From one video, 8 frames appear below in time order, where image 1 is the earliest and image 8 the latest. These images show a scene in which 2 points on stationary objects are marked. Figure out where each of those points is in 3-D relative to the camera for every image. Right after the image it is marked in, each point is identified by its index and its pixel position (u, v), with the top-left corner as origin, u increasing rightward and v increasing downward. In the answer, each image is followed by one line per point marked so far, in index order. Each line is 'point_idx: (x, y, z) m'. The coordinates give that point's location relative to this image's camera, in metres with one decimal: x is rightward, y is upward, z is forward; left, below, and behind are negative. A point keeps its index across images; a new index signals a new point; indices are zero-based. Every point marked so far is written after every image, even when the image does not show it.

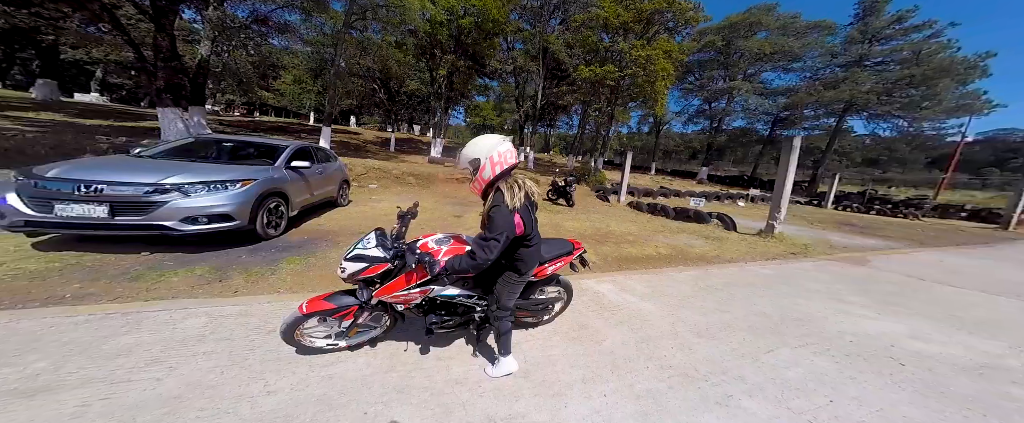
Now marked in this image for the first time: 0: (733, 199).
0: (+10.1, +0.7, +13.9) m
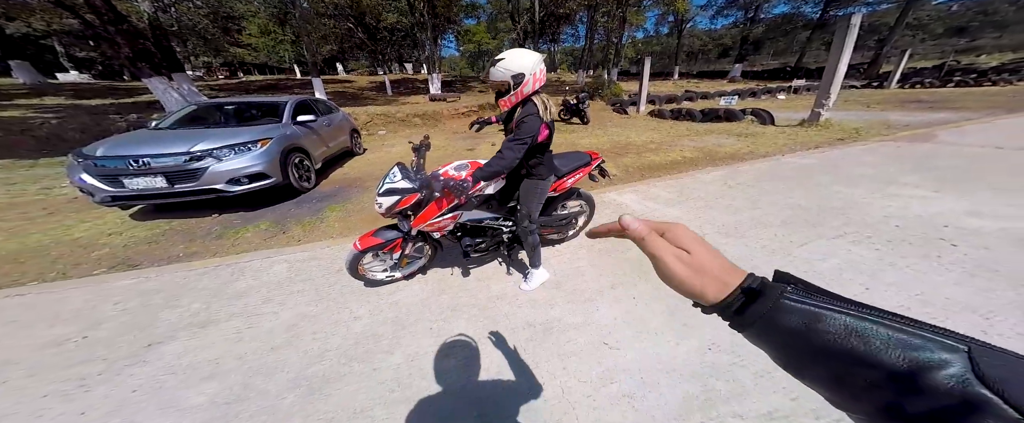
0: (+10.7, +5.0, +12.6) m
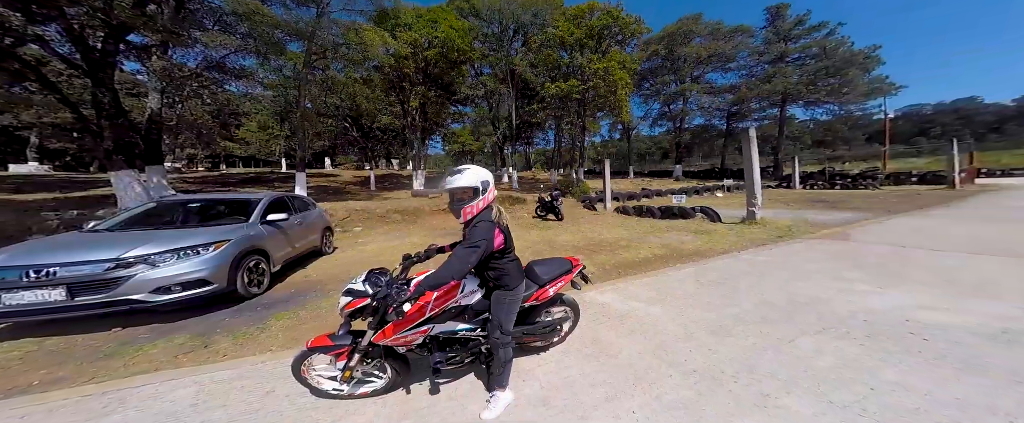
0: (+9.3, +0.8, +14.5) m
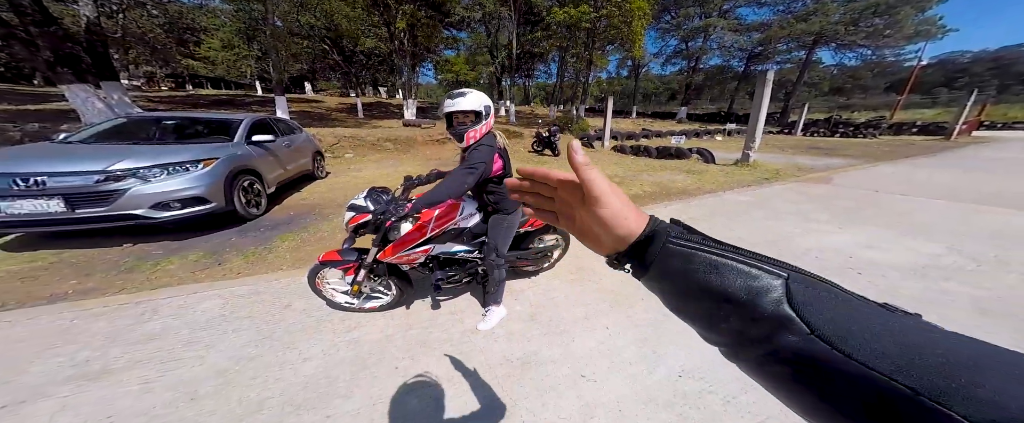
0: (+9.0, +3.6, +14.3) m
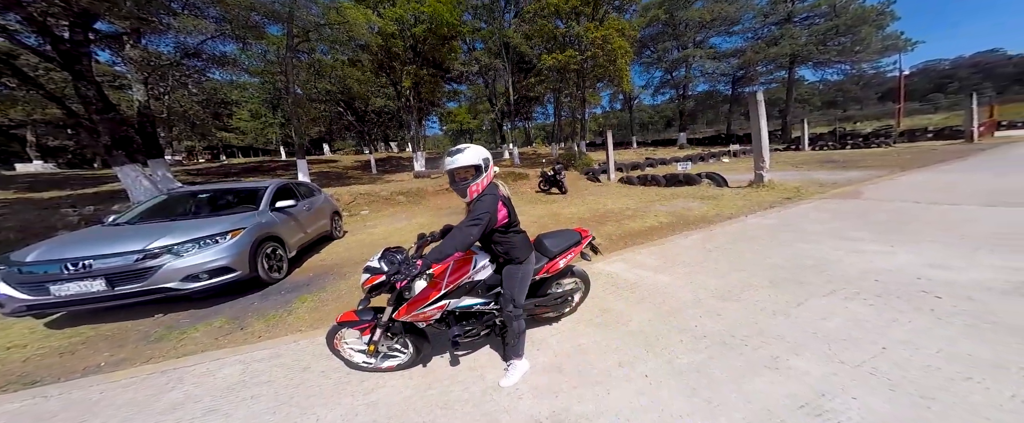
0: (+9.5, +2.4, +14.2) m
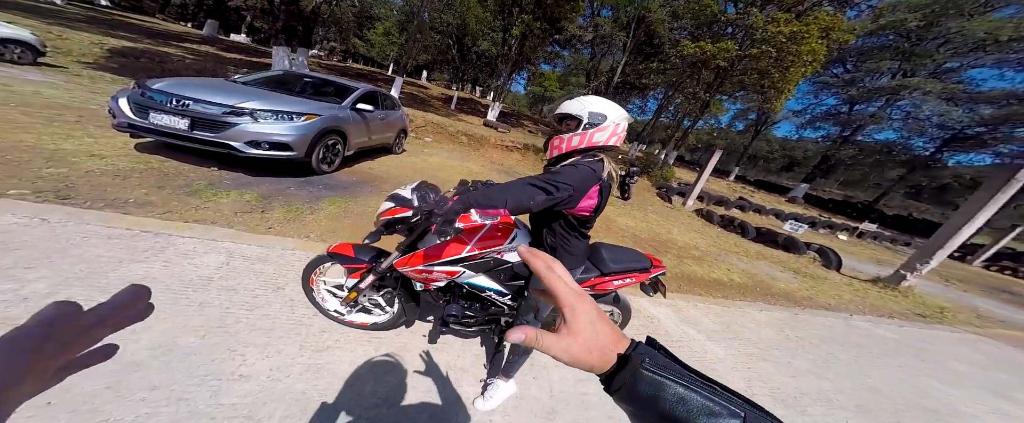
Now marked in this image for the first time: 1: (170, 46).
0: (+12.1, -0.5, +11.7) m
1: (-12.4, +5.9, +10.8) m
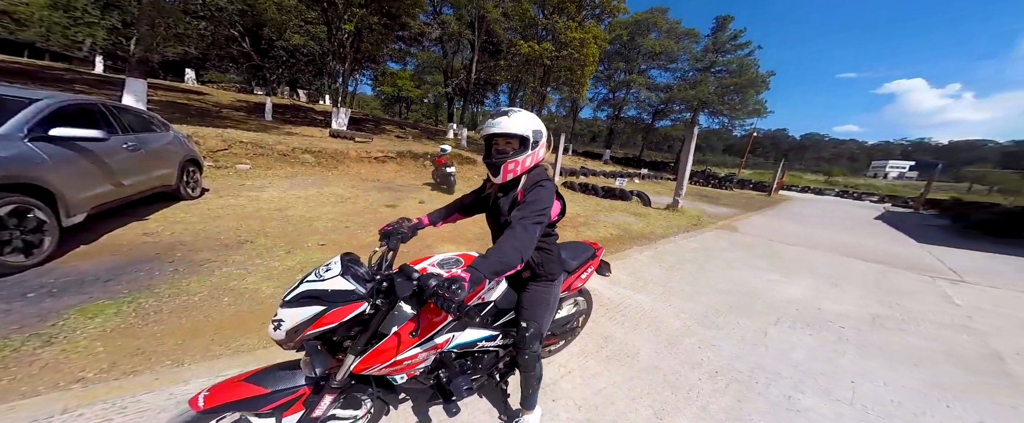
0: (+5.9, +1.8, +16.1) m
1: (-16.2, +2.4, +3.6) m
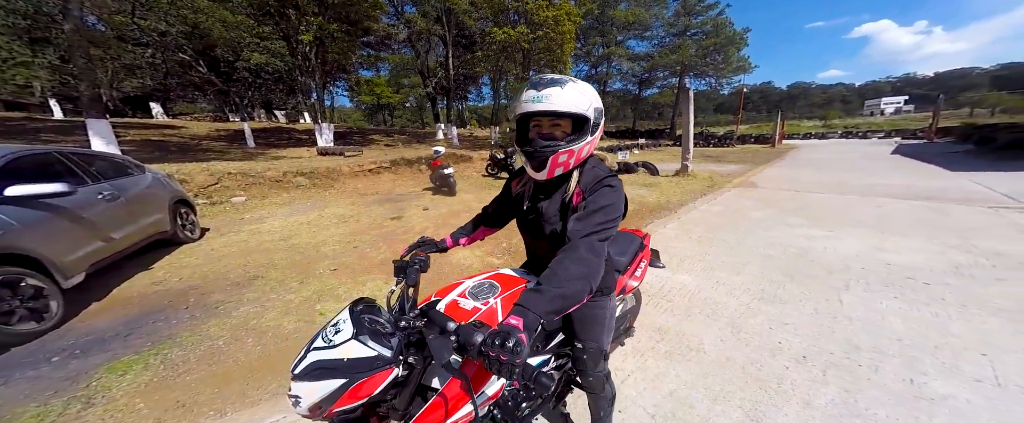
0: (+5.6, +3.1, +15.7) m
1: (-16.2, 0.0, +3.2) m
